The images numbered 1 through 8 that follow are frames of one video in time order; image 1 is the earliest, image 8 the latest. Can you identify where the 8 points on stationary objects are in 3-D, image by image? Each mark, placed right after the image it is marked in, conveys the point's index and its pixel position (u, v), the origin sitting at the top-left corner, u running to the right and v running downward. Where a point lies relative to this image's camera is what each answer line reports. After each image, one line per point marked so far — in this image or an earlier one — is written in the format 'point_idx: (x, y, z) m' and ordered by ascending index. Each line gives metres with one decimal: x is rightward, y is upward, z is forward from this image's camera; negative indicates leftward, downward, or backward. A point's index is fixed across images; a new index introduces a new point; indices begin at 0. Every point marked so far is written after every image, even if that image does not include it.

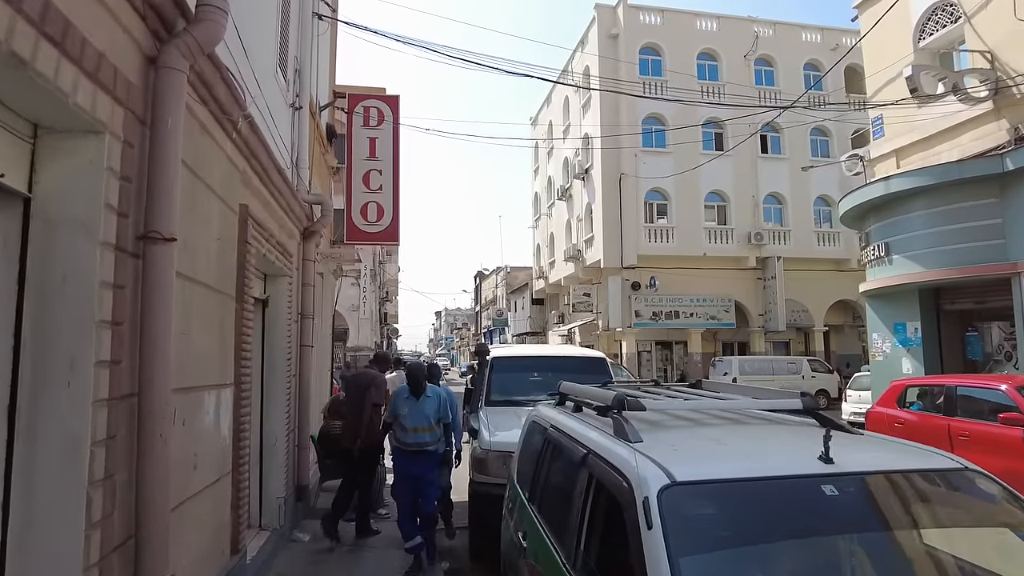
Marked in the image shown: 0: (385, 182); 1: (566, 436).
0: (-1.8, +1.5, +9.3) m
1: (+0.3, -0.7, +3.0) m
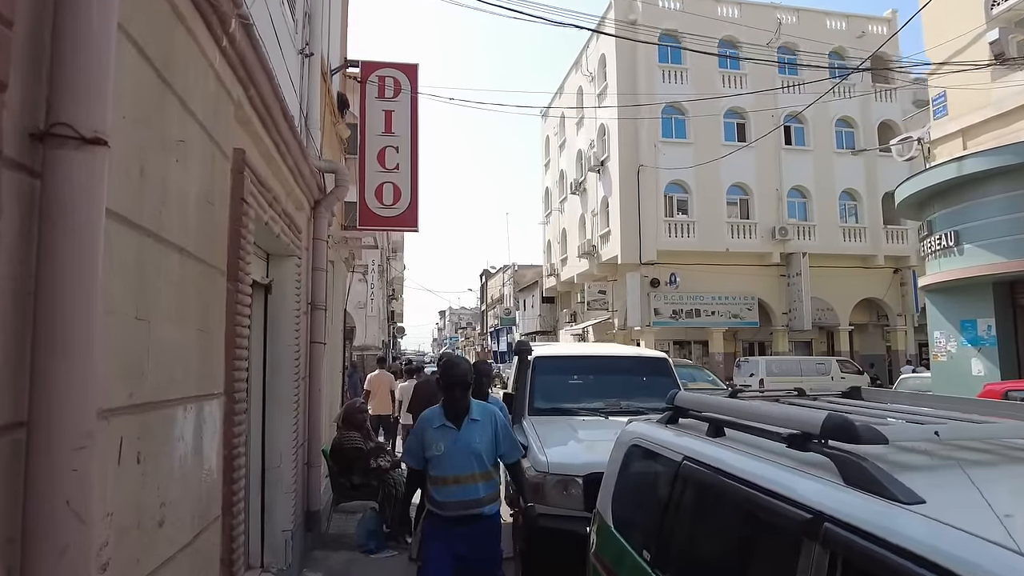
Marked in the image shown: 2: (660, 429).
0: (-1.4, +1.6, +8.3) m
1: (+0.7, -0.6, +1.9) m
2: (+0.6, -0.6, +2.8) m
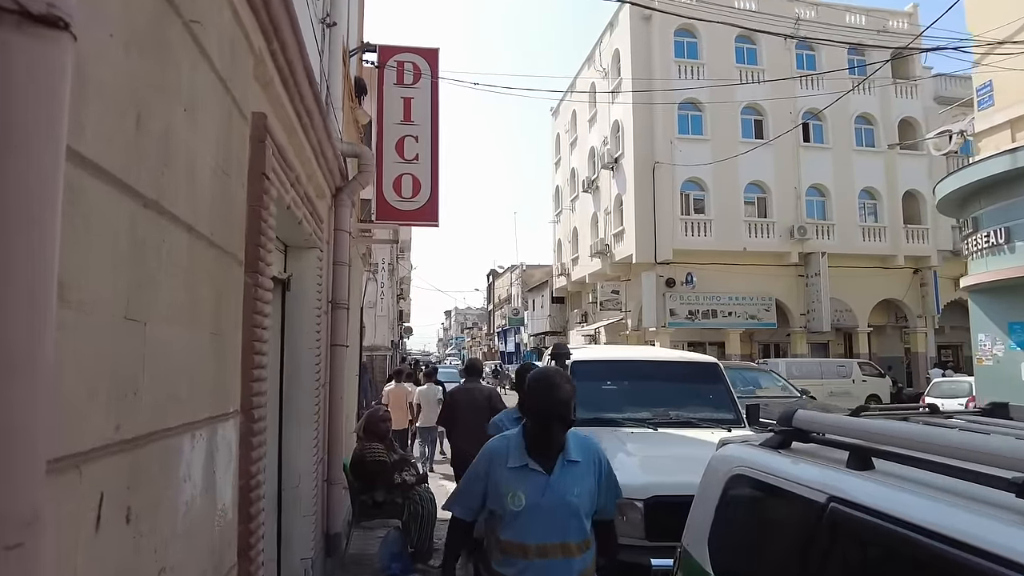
0: (-1.1, +1.6, +7.8) m
1: (+0.9, -0.5, +1.4) m
2: (+0.9, -0.6, +2.3) m
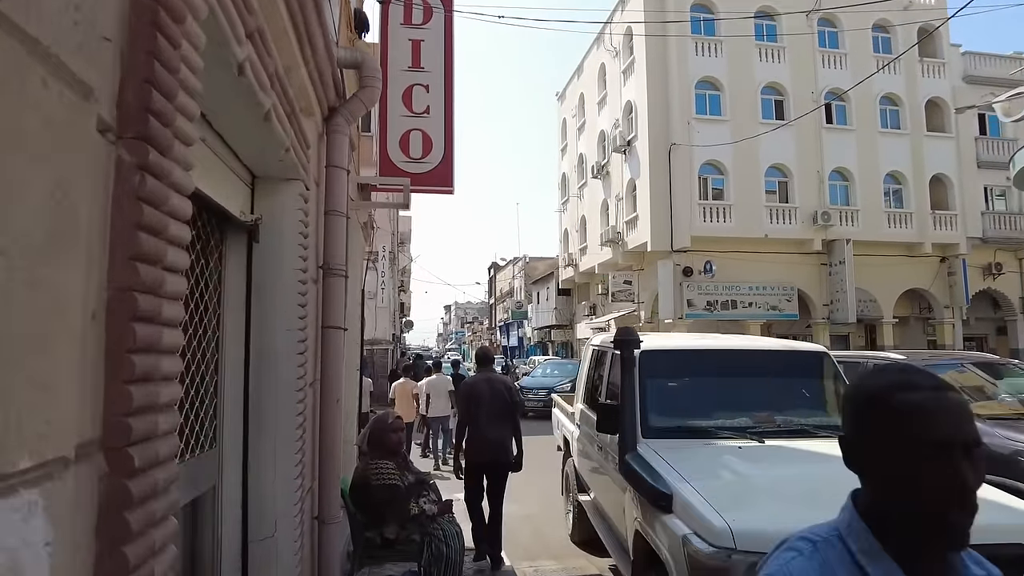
0: (-0.8, +1.8, +6.6) m
1: (+1.2, -0.4, +0.2) m
2: (+1.2, -0.4, +1.0) m
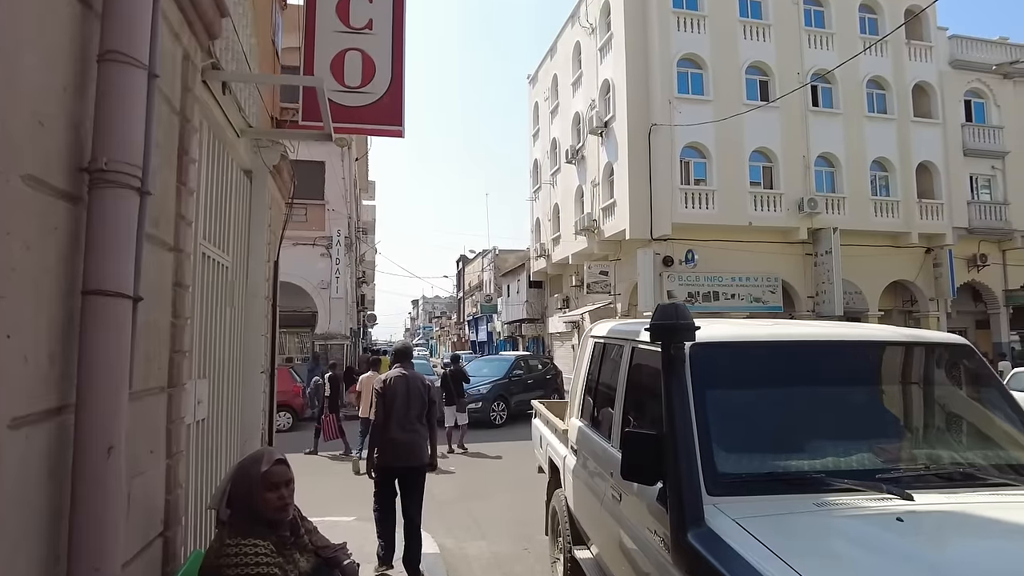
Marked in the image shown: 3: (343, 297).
0: (-1.0, +2.0, +5.0) m
1: (+1.3, -0.2, -1.3) m
2: (+1.2, -0.2, -0.5) m
3: (-4.6, -0.2, +18.2) m
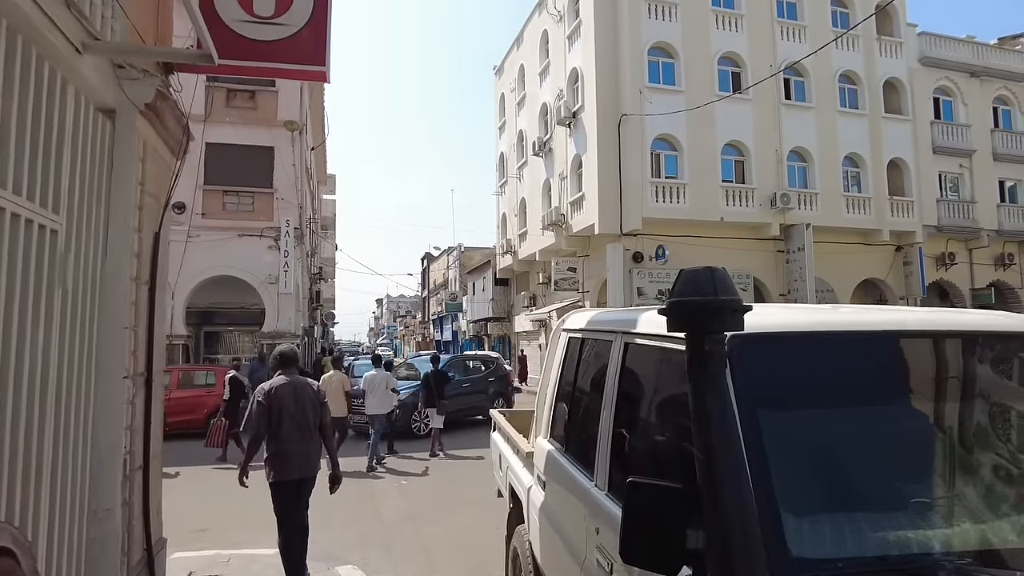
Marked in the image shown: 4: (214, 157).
0: (-1.3, +2.1, +4.0) m
1: (+1.3, -0.1, -2.2) m
2: (+1.2, -0.1, -1.4) m
3: (-5.5, -0.1, +17.0) m
4: (-7.4, +3.2, +16.5) m
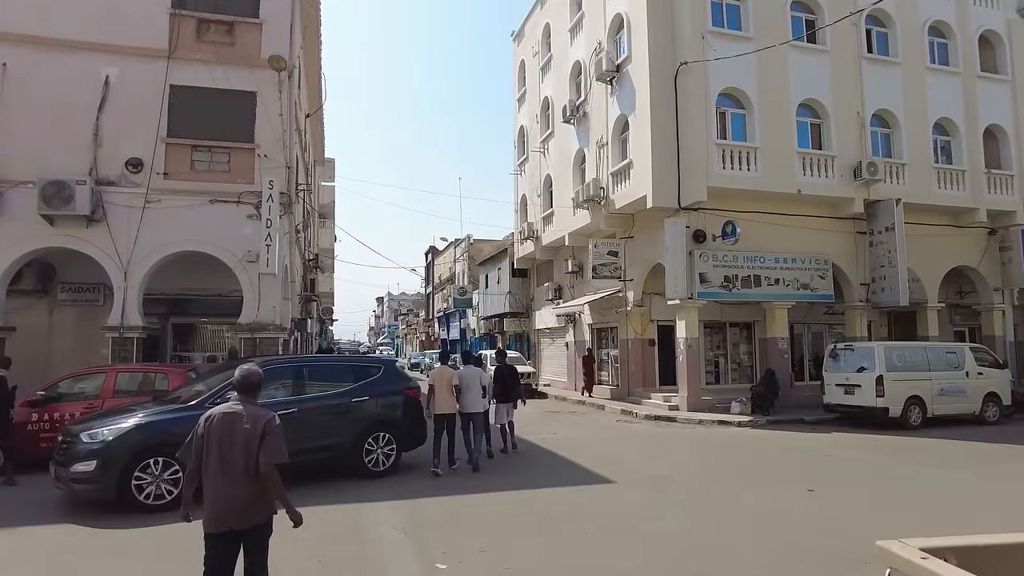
0: (-0.4, +2.5, +0.6) m
1: (+2.2, +0.3, -5.6) m
2: (+2.0, +0.2, -4.8) m
3: (-4.7, +0.3, +13.6) m
4: (-6.5, +3.6, +13.1) m
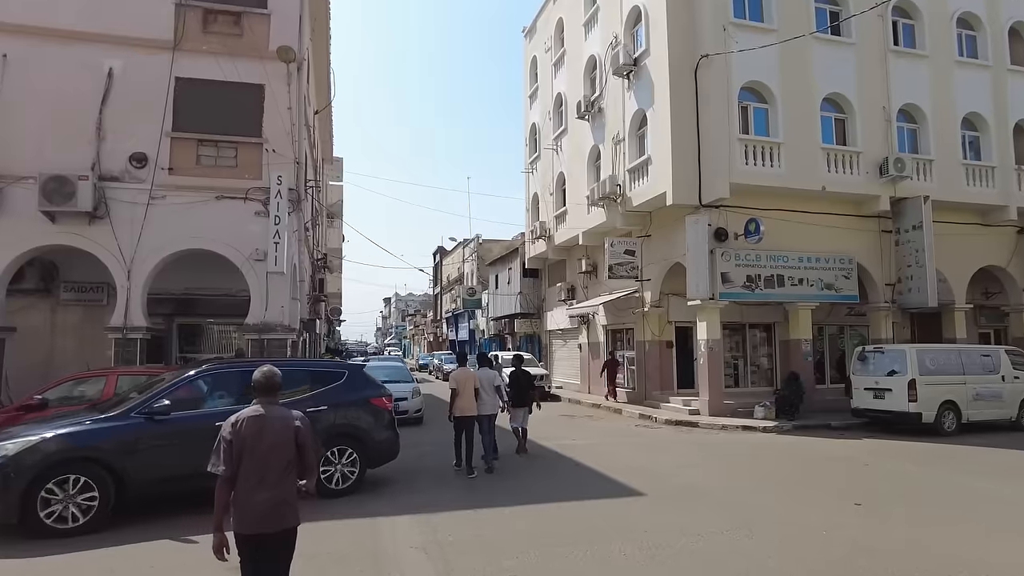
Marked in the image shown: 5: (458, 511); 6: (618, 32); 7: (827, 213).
0: (-0.2, +2.5, +0.1) m
1: (+2.3, +0.3, -6.1) m
2: (+2.2, +0.3, -5.3) m
3: (-4.4, +0.3, +13.1) m
4: (-6.2, +3.6, +12.7) m
5: (-0.6, -2.4, +7.0) m
6: (+2.9, +7.0, +18.4) m
7: (+8.0, +1.9, +16.7) m
